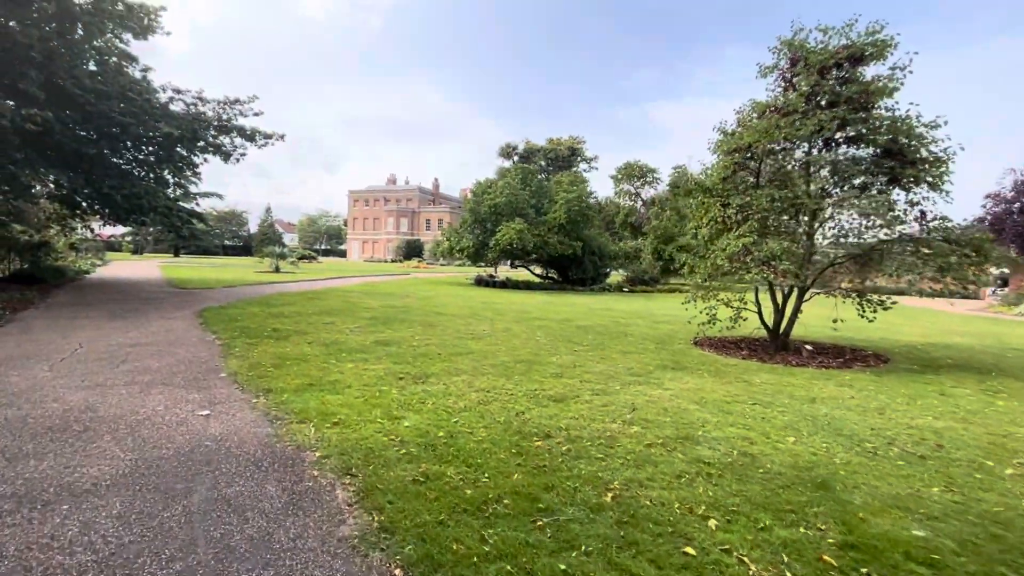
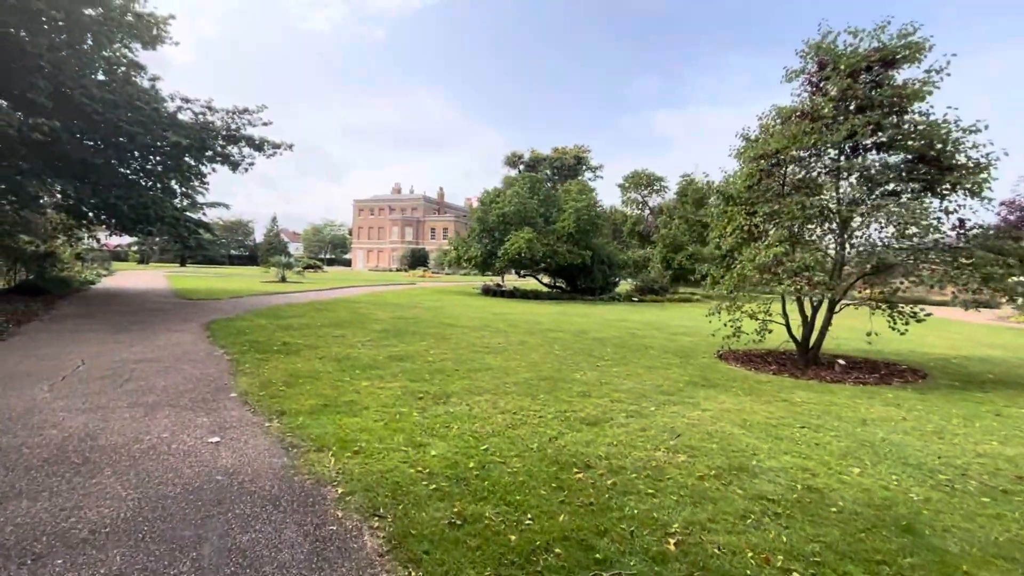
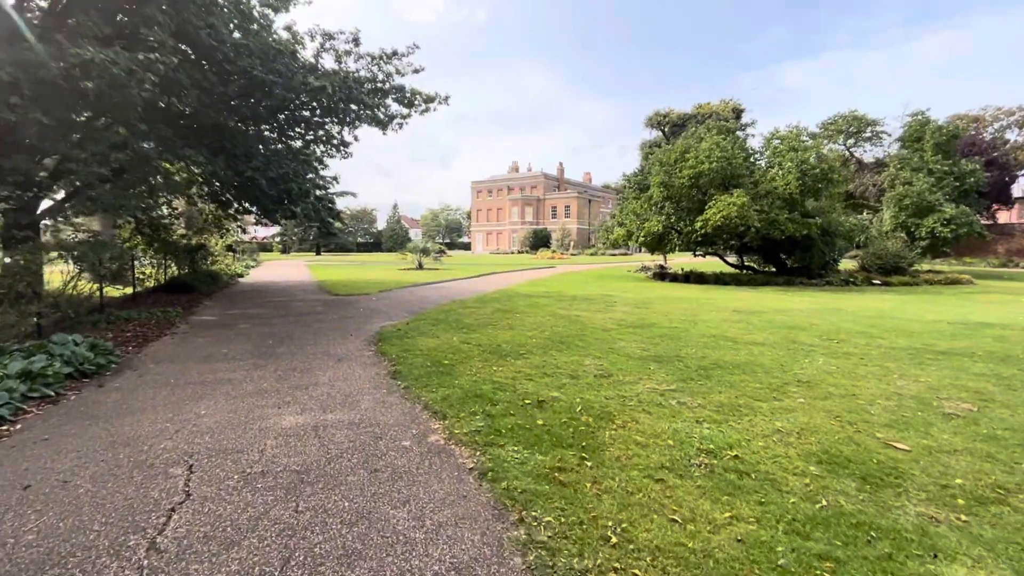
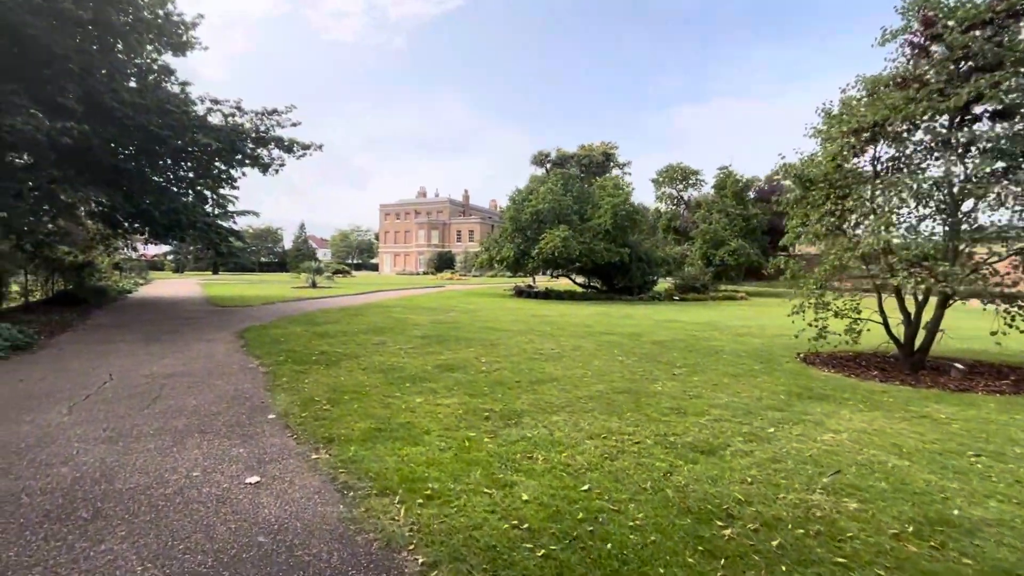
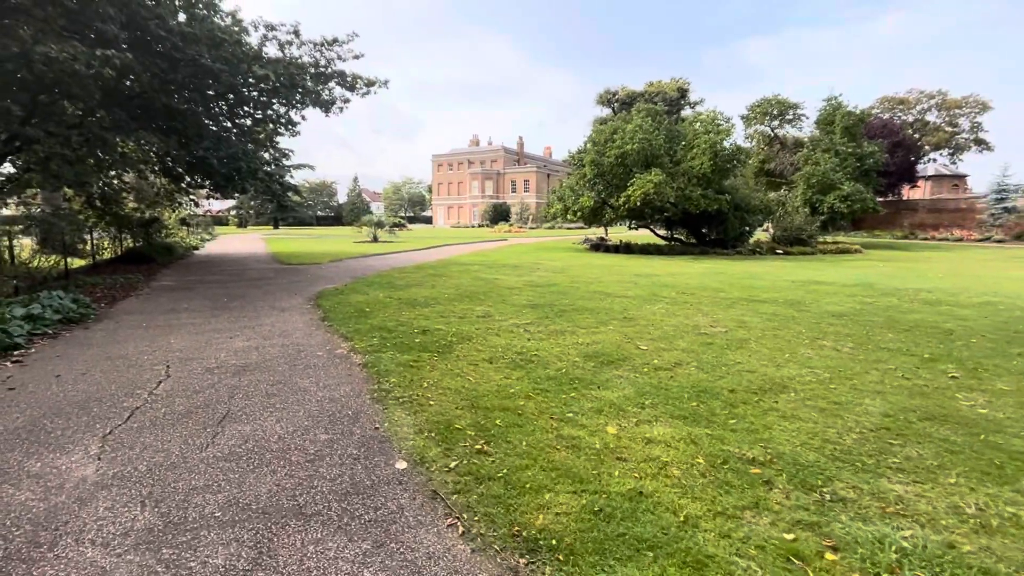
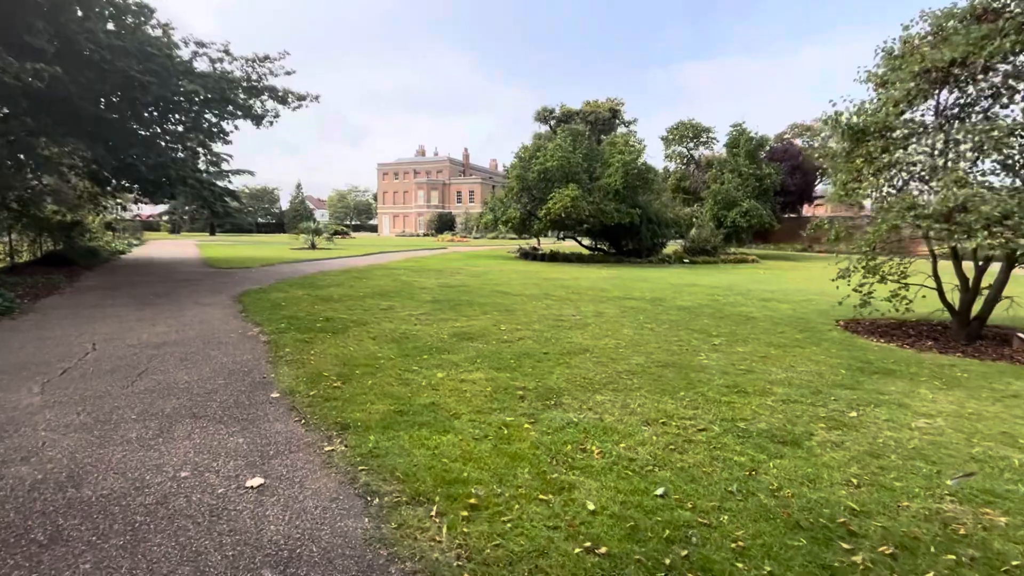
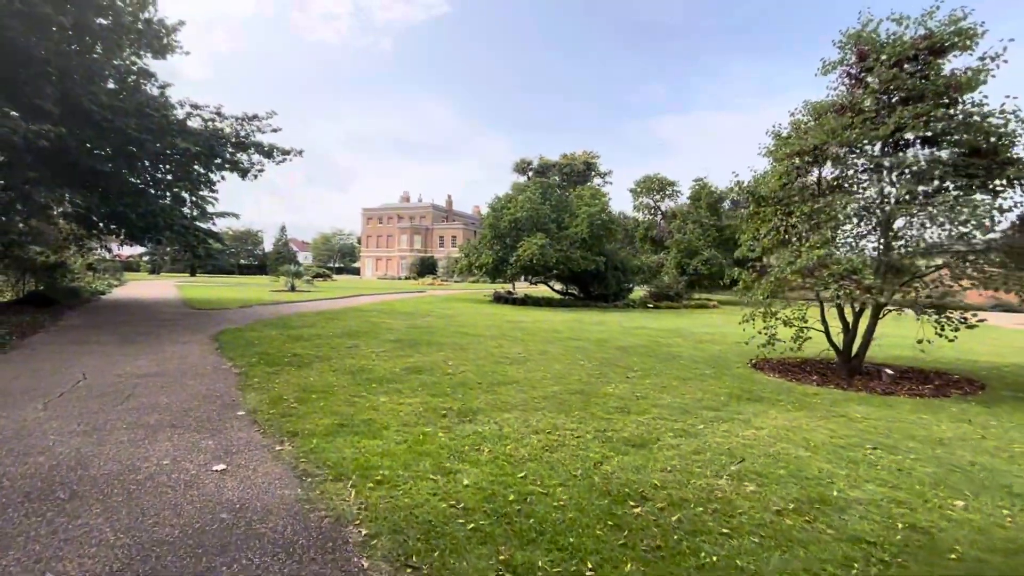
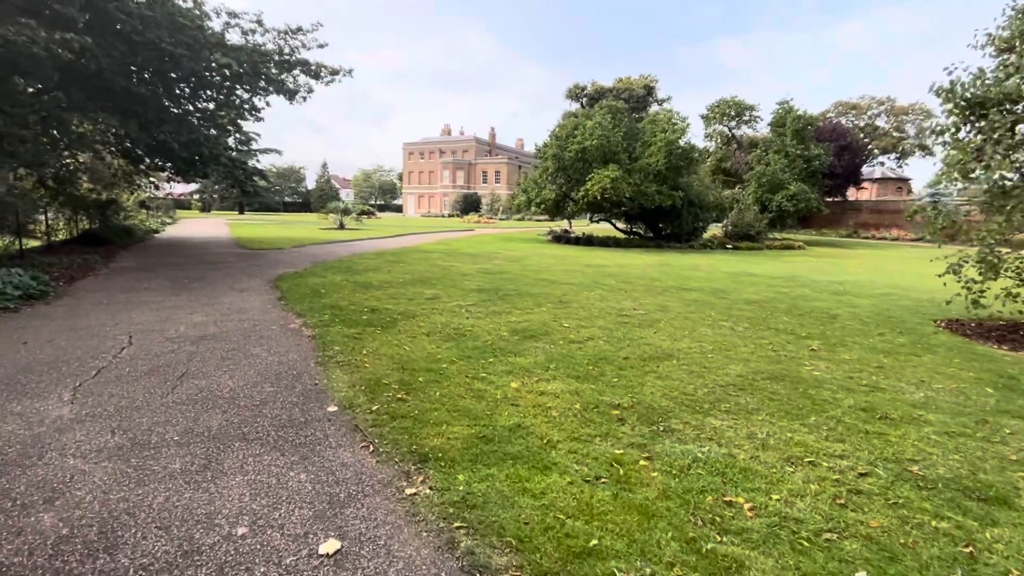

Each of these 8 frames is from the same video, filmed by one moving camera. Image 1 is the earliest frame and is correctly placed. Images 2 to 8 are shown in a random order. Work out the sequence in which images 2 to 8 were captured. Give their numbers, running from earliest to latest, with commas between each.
2, 7, 4, 6, 8, 5, 3
